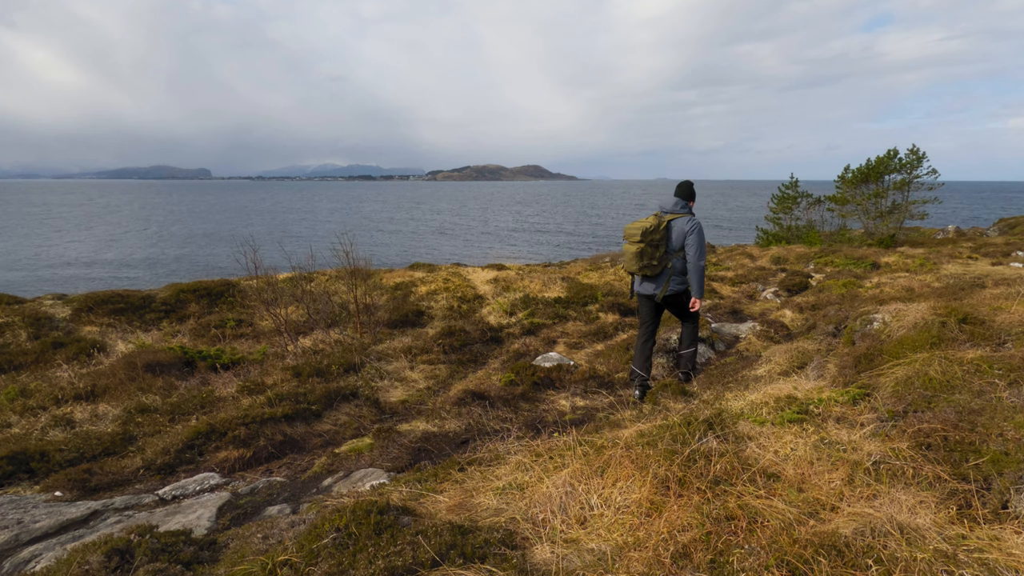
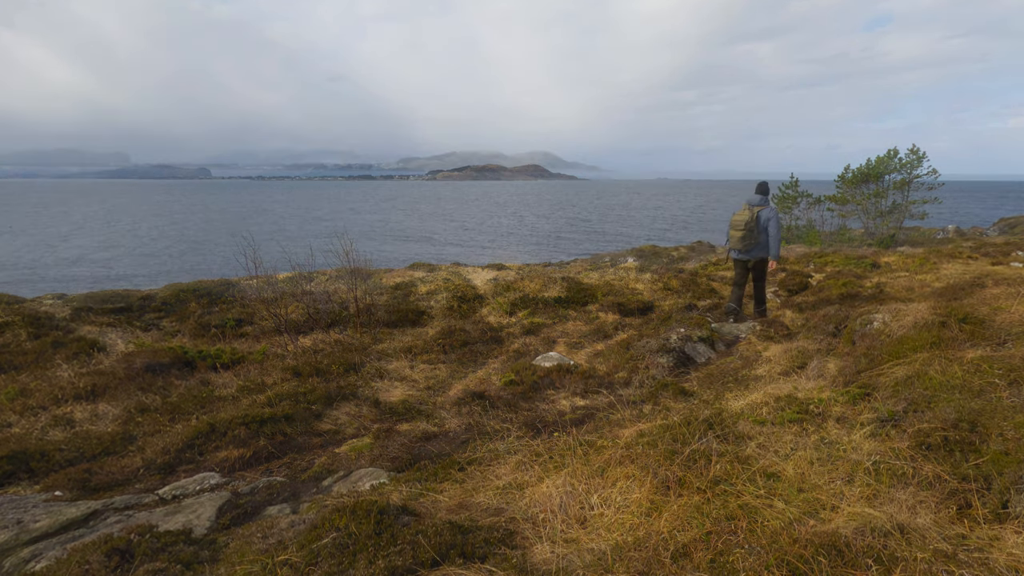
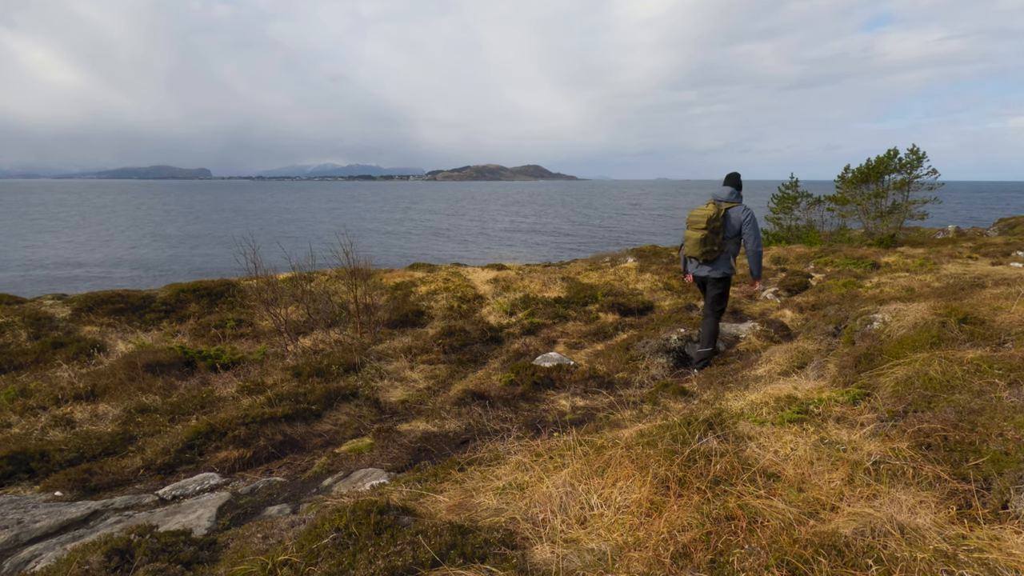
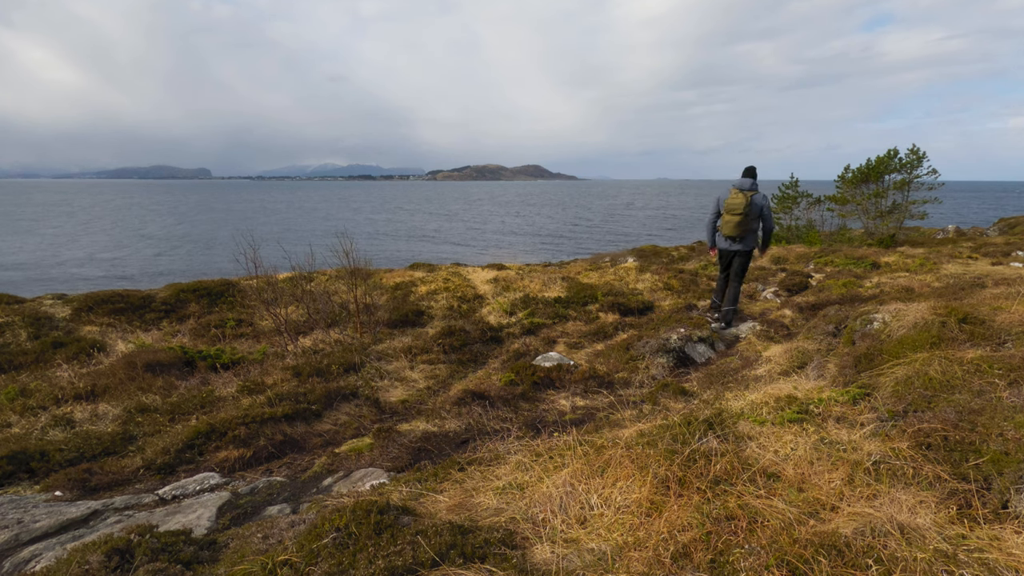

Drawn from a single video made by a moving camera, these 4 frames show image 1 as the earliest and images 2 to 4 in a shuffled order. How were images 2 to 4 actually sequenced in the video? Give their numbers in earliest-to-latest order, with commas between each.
3, 4, 2
